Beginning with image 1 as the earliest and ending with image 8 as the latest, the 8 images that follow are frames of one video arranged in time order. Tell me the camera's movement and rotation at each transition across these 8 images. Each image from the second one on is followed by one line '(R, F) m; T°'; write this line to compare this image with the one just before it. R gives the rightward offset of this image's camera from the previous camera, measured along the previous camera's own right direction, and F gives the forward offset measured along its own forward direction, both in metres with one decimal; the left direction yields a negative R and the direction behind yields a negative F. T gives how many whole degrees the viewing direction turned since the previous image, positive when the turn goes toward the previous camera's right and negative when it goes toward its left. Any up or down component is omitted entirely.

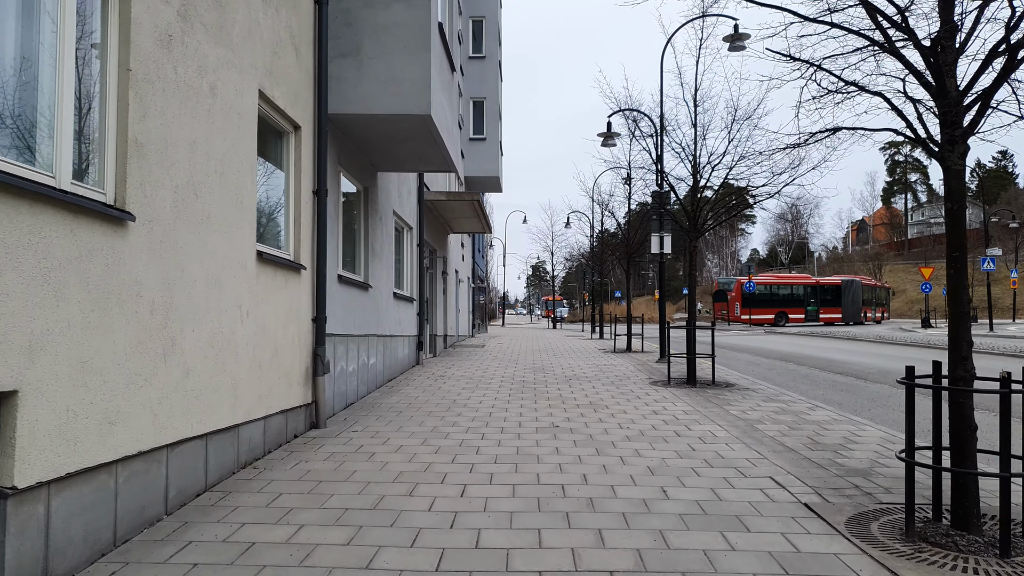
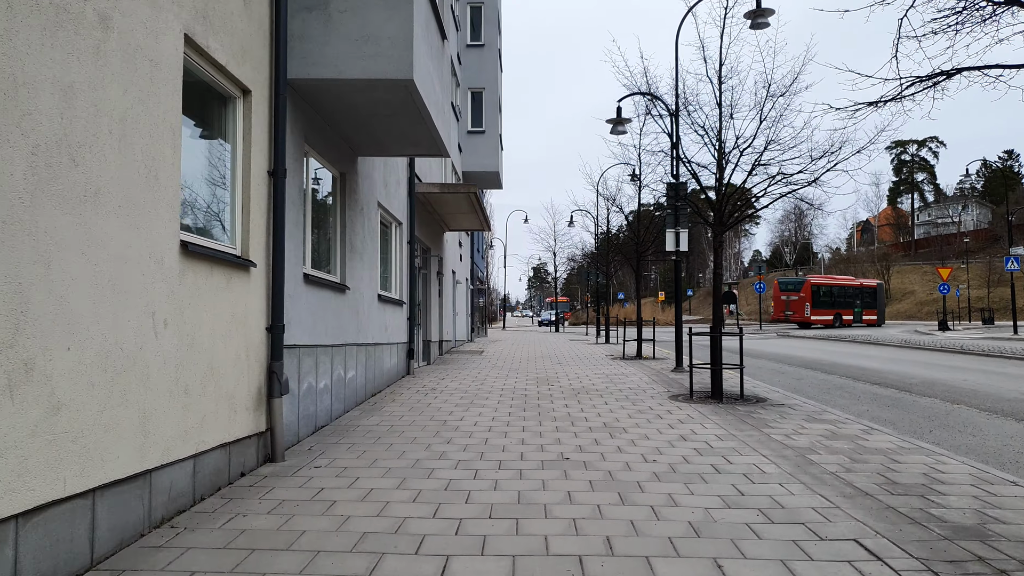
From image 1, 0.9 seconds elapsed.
(0.0, +1.3) m; 0°
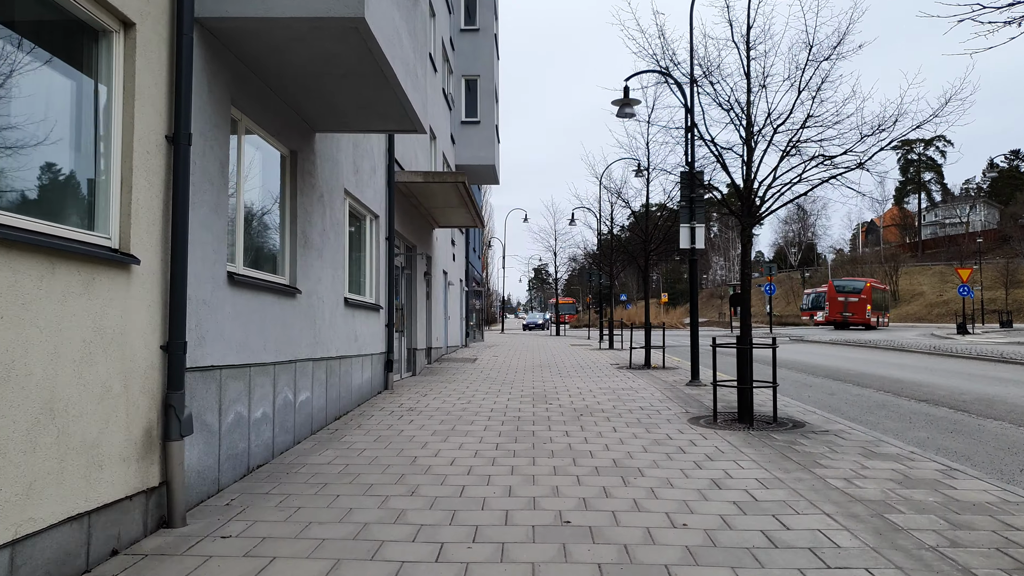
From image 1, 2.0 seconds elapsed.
(+0.1, +1.5) m; 0°
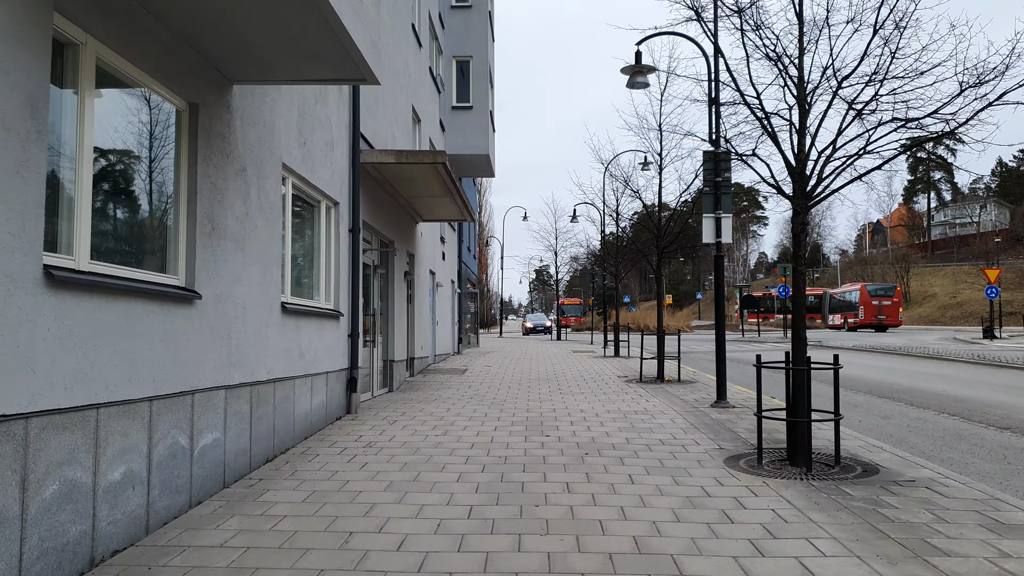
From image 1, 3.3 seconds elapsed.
(+0.1, +1.9) m; 0°
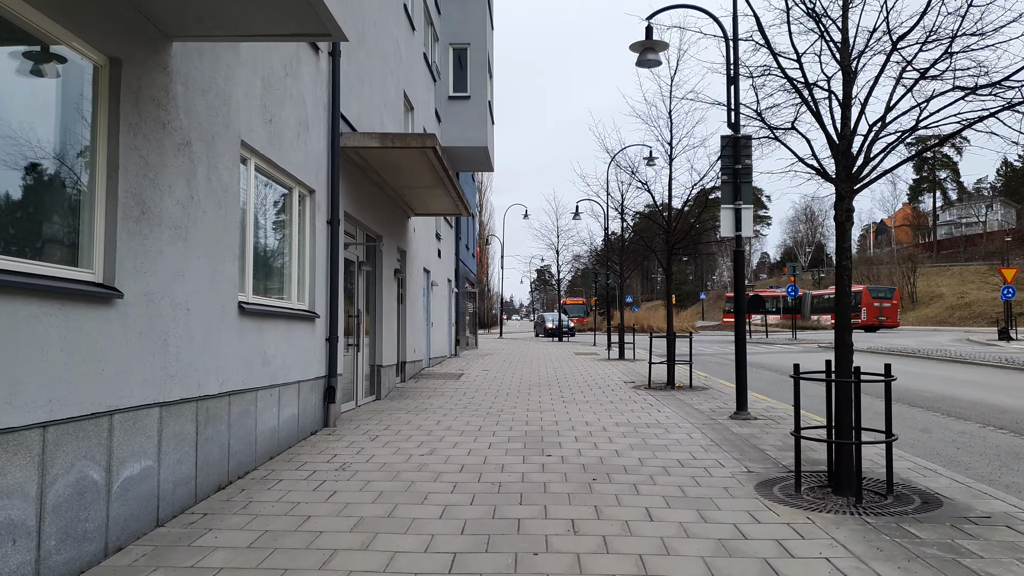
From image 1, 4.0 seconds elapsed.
(0.0, +0.9) m; 0°
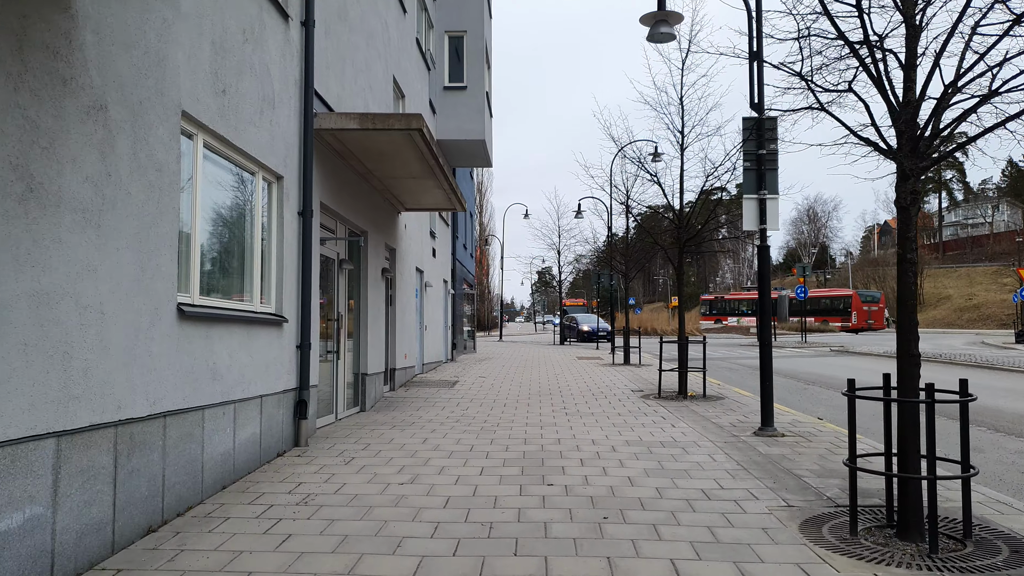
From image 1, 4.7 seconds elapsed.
(0.0, +1.0) m; 0°
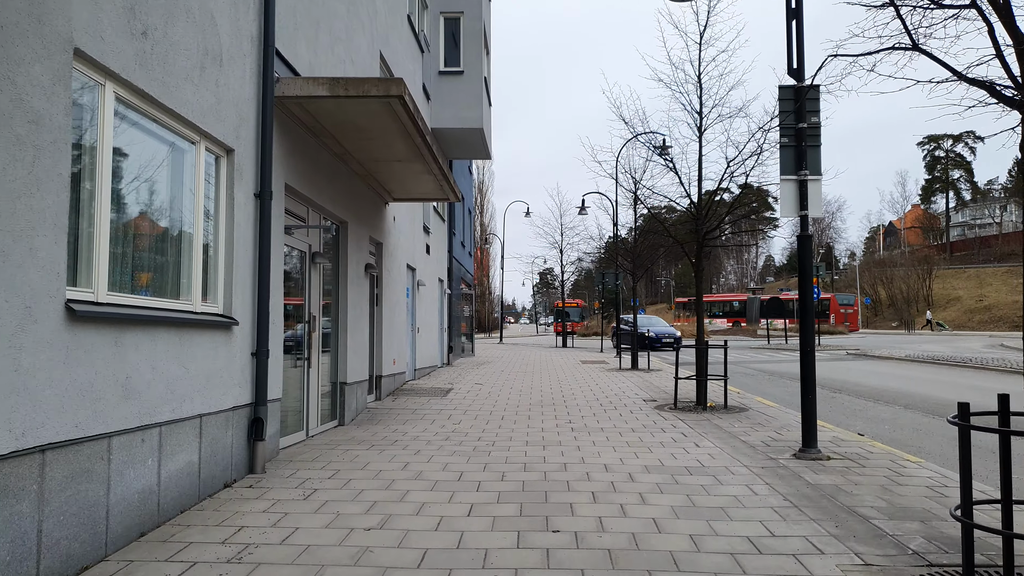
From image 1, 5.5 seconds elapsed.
(0.0, +1.2) m; 0°
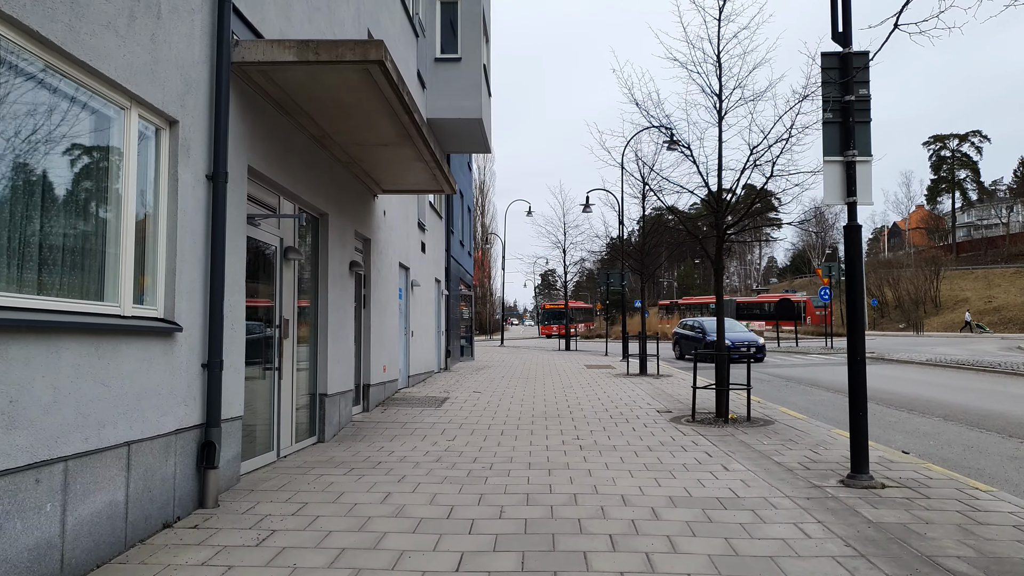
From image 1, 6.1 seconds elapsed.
(0.0, +1.0) m; 0°
